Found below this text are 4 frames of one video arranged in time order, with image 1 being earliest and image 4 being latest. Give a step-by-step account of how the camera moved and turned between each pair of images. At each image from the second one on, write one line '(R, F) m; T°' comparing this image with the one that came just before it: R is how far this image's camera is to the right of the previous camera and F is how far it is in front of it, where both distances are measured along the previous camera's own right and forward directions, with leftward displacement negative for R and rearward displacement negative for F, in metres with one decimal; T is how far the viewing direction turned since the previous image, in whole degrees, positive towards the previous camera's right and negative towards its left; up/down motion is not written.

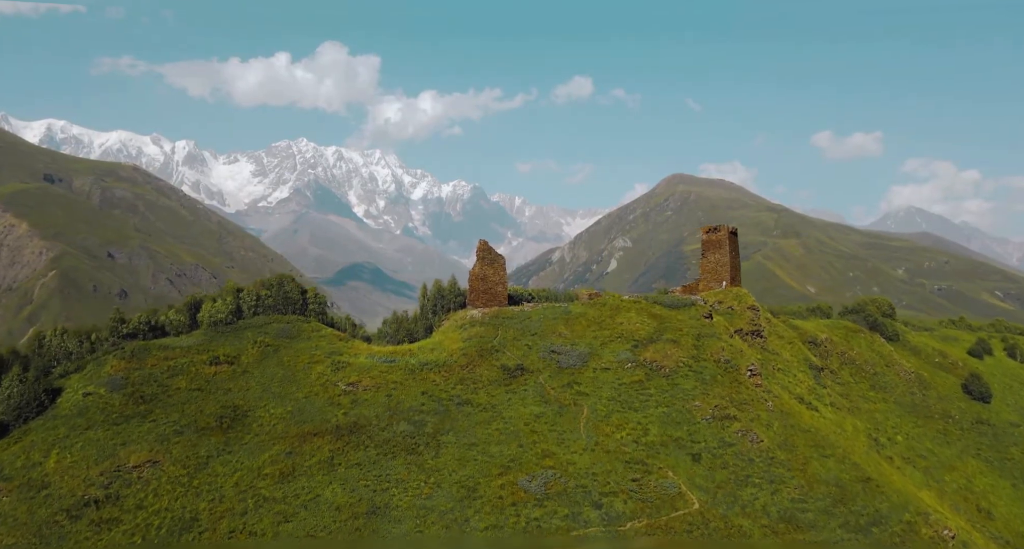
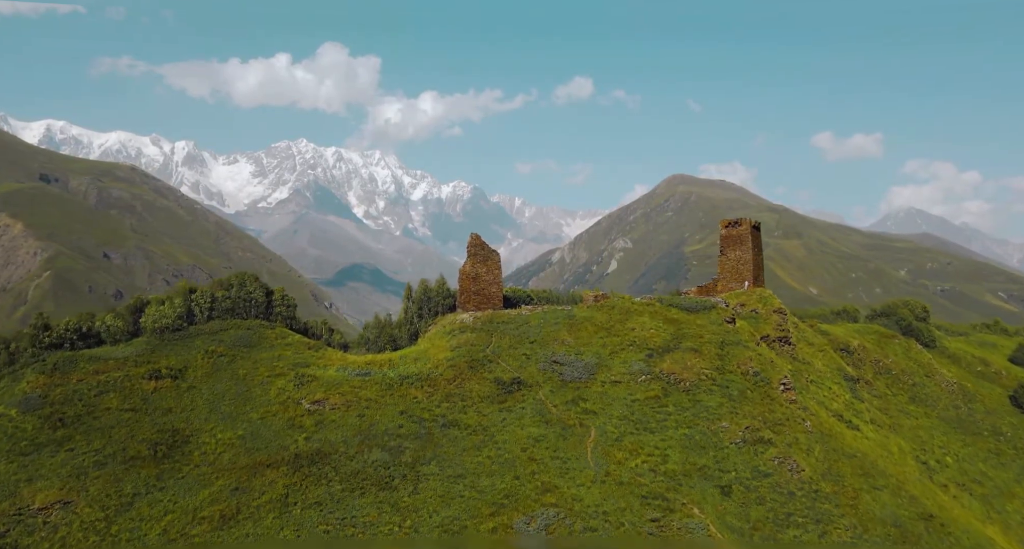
(+0.3, +8.9) m; 0°
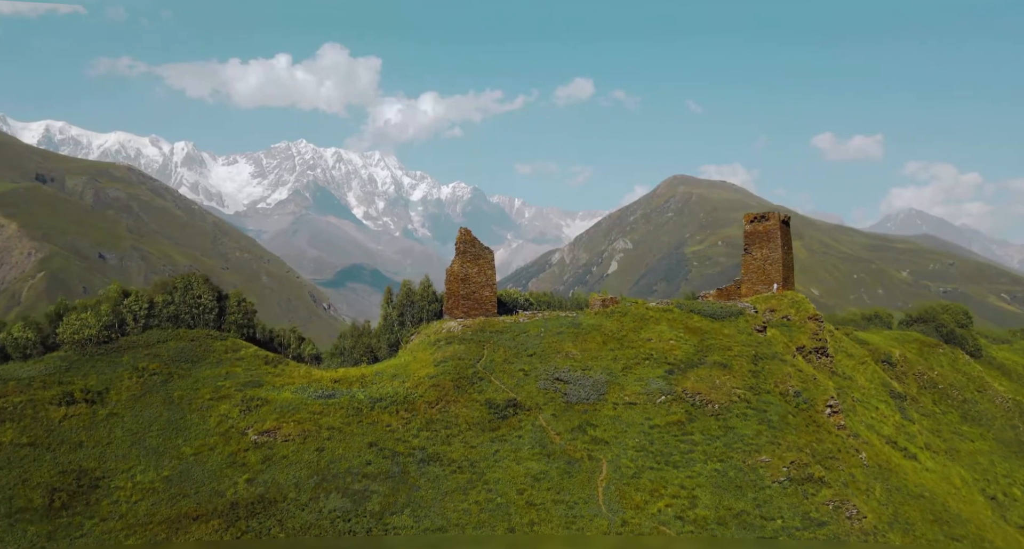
(+0.3, +9.1) m; 0°
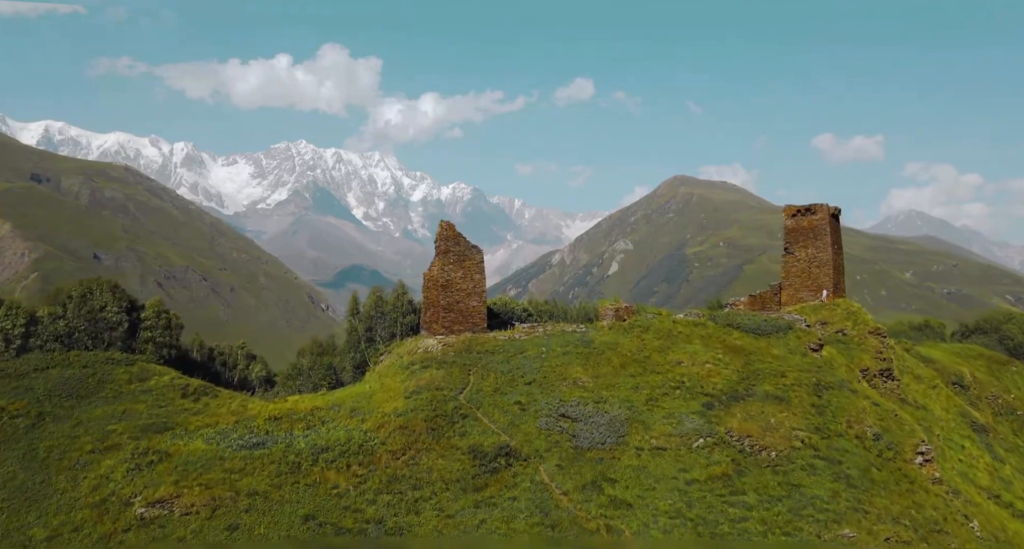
(+0.4, +11.2) m; 0°
